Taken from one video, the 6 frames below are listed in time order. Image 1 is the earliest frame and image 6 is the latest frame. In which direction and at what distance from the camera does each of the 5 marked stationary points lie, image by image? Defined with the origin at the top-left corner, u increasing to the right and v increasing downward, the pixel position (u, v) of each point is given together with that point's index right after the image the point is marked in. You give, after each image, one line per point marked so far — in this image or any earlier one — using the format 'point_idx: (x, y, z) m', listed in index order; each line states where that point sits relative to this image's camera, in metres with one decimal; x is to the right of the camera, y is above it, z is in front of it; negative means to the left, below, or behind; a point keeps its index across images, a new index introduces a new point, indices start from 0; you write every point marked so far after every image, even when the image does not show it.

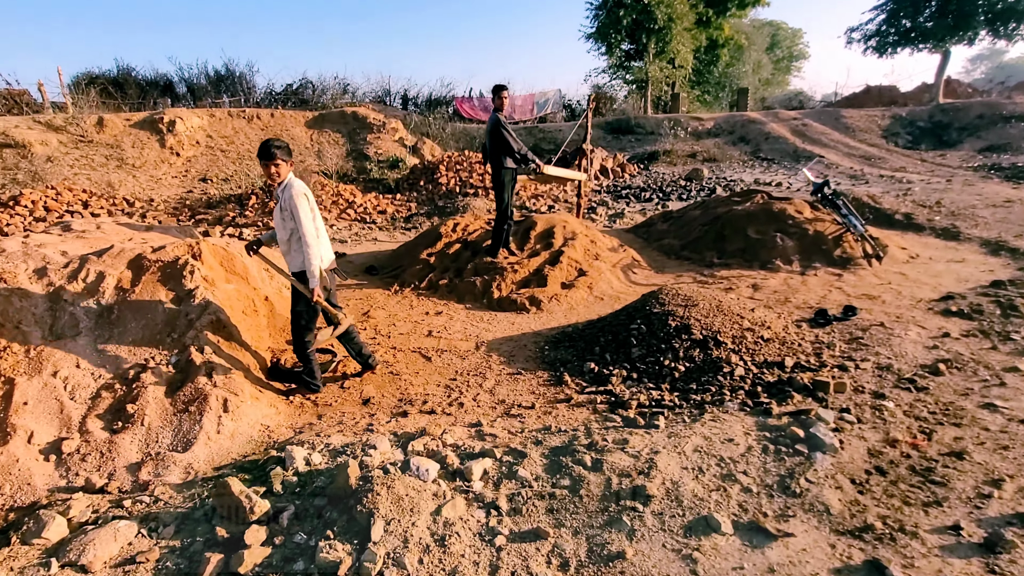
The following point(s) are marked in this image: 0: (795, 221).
0: (+2.9, +0.7, +6.4) m
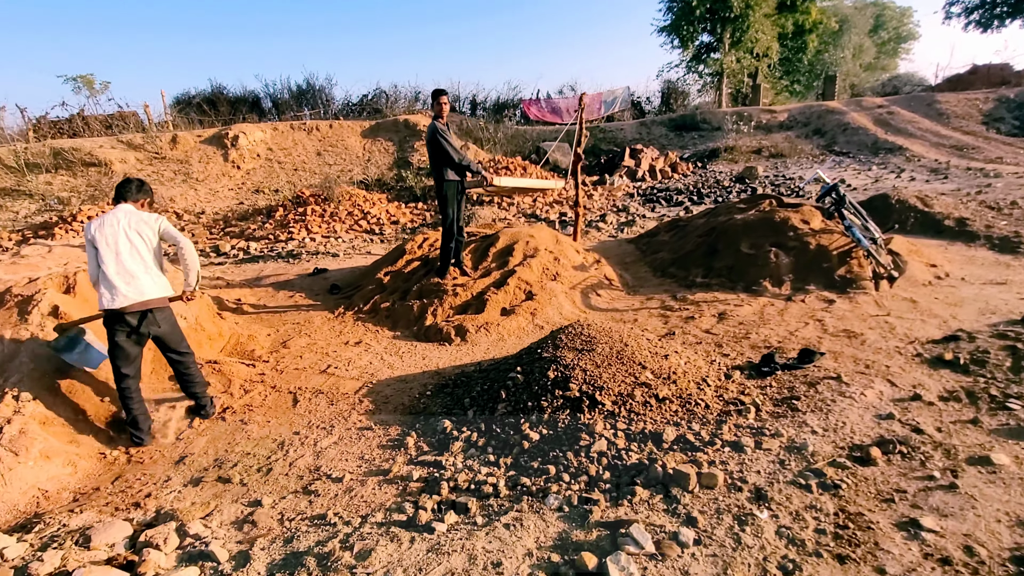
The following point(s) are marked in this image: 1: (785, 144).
0: (+2.4, +0.5, +5.2) m
1: (+6.0, +3.1, +13.7) m
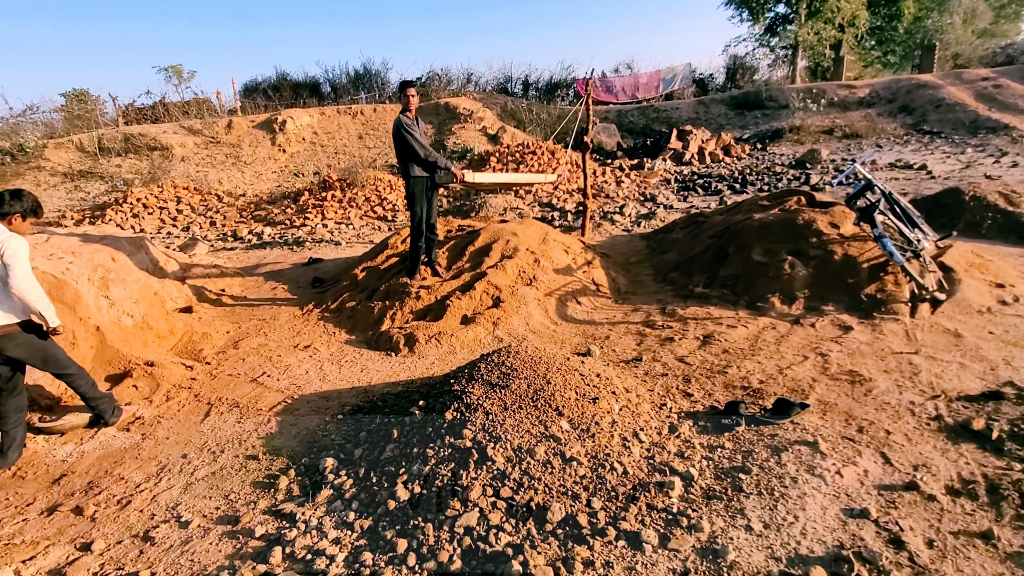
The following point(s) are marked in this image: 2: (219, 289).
0: (+2.1, +0.3, +4.3) m
1: (+6.8, +3.2, +12.2) m
2: (-2.8, -0.1, +5.9) m
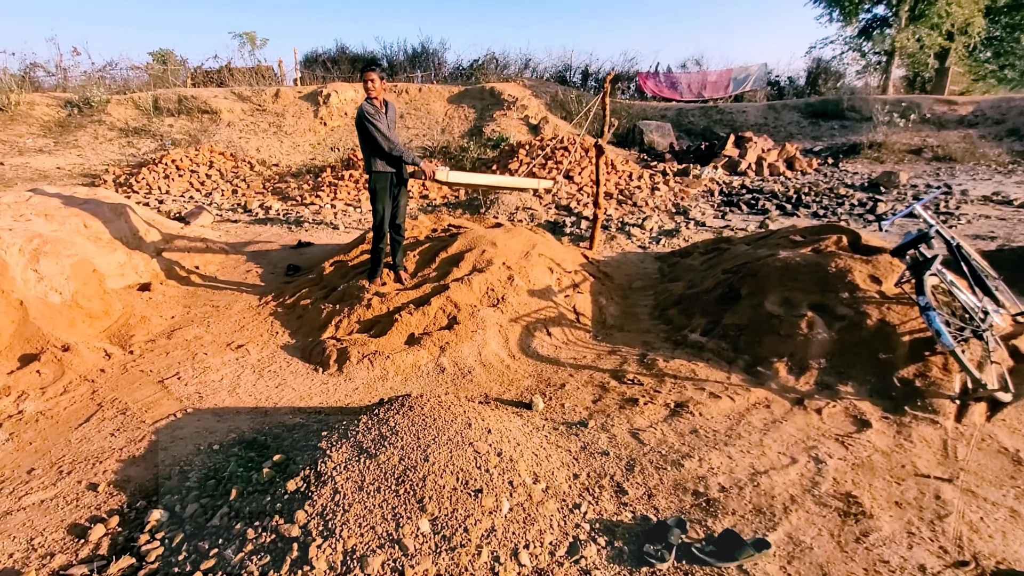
0: (+1.9, 0.0, +3.4) m
1: (+7.6, +2.4, +10.7) m
2: (-2.9, +0.2, +5.5) m
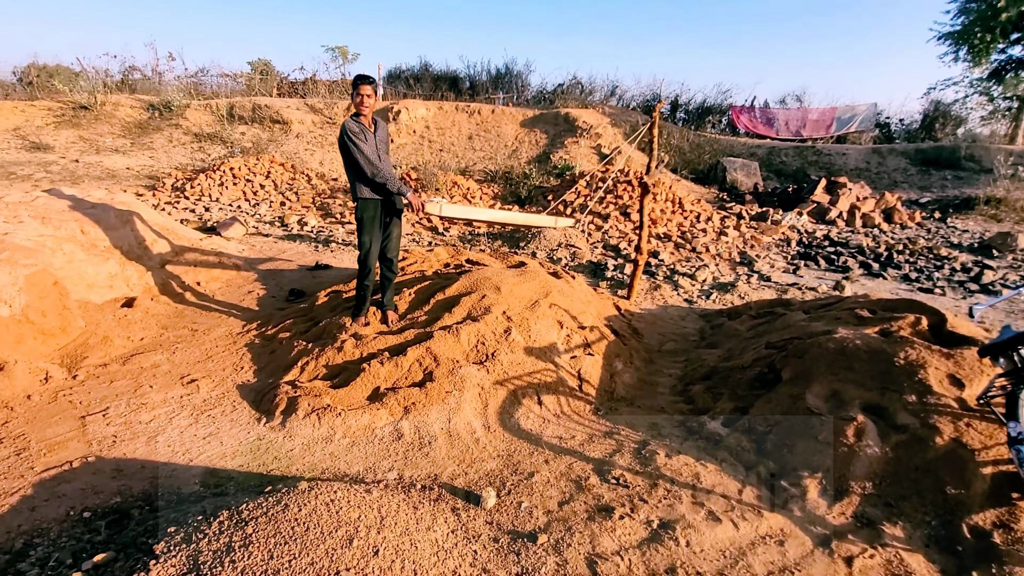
0: (+1.7, -0.4, +2.5) m
1: (+8.5, +1.1, +9.2) m
2: (-2.7, 0.0, +5.3) m
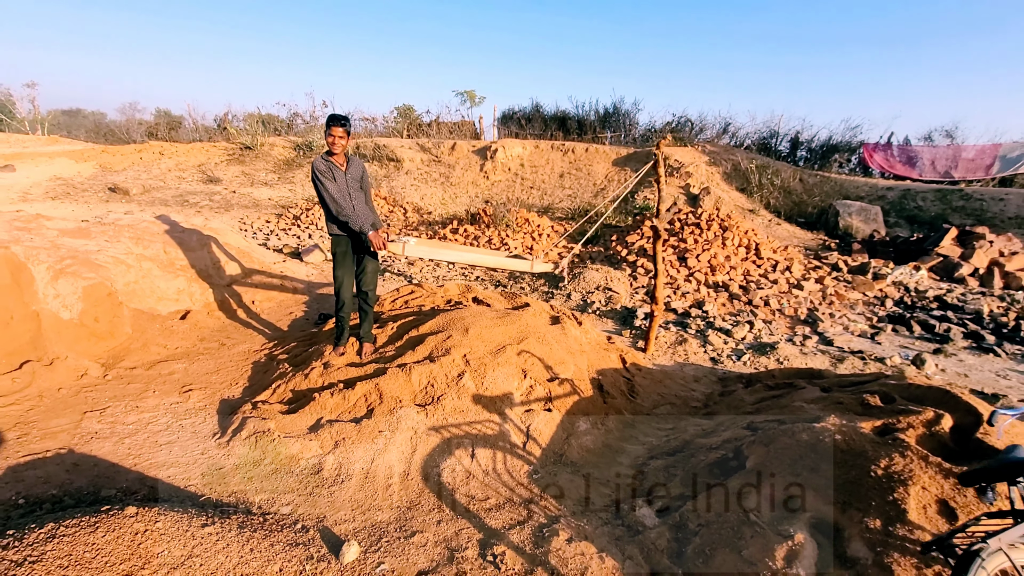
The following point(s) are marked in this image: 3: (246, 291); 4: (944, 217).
0: (+1.3, -0.7, +2.0) m
1: (+9.3, 0.0, +7.2) m
2: (-2.4, -0.1, +5.6) m
3: (-2.5, 0.0, +5.8) m
4: (+7.2, +1.1, +10.7) m
